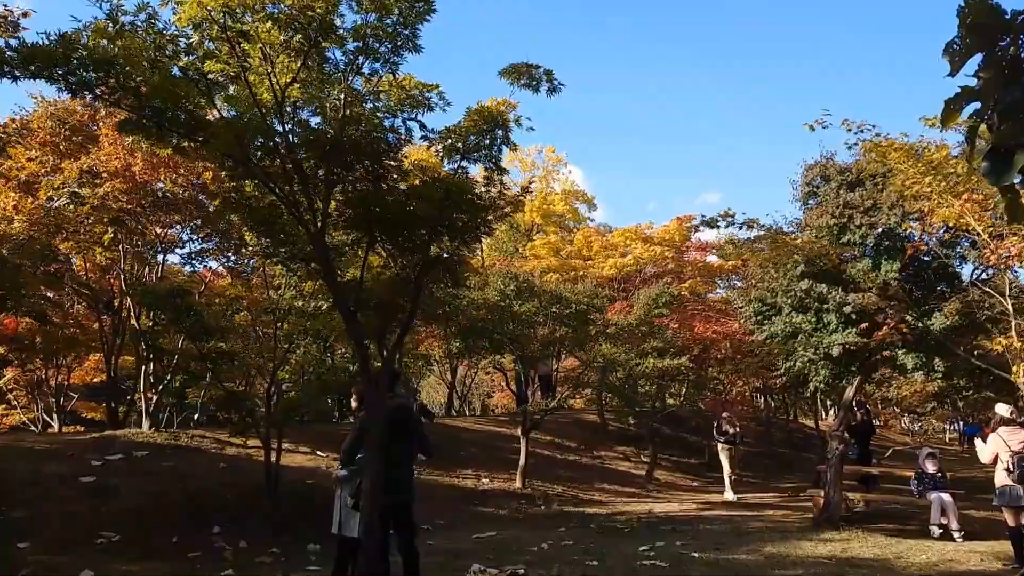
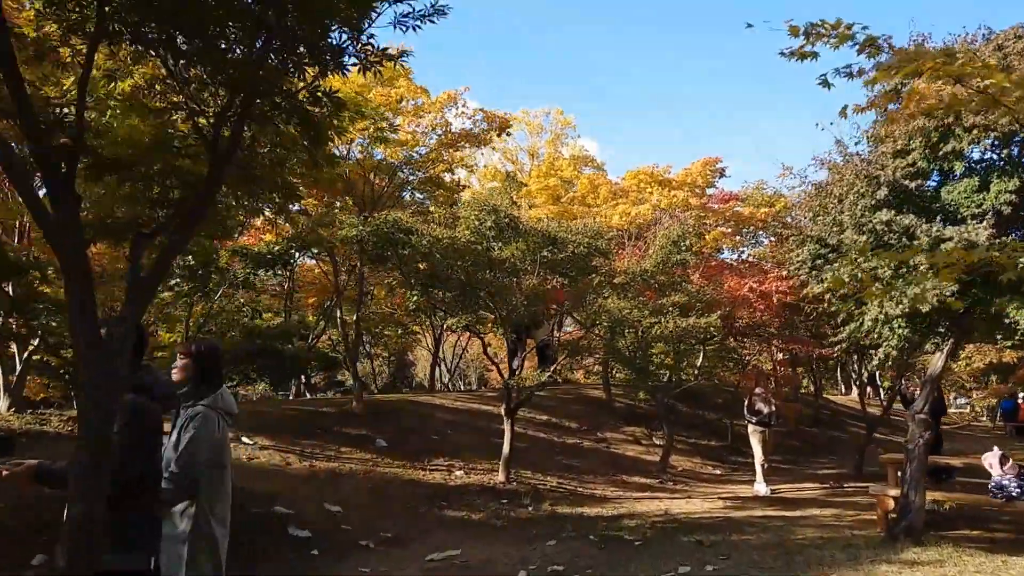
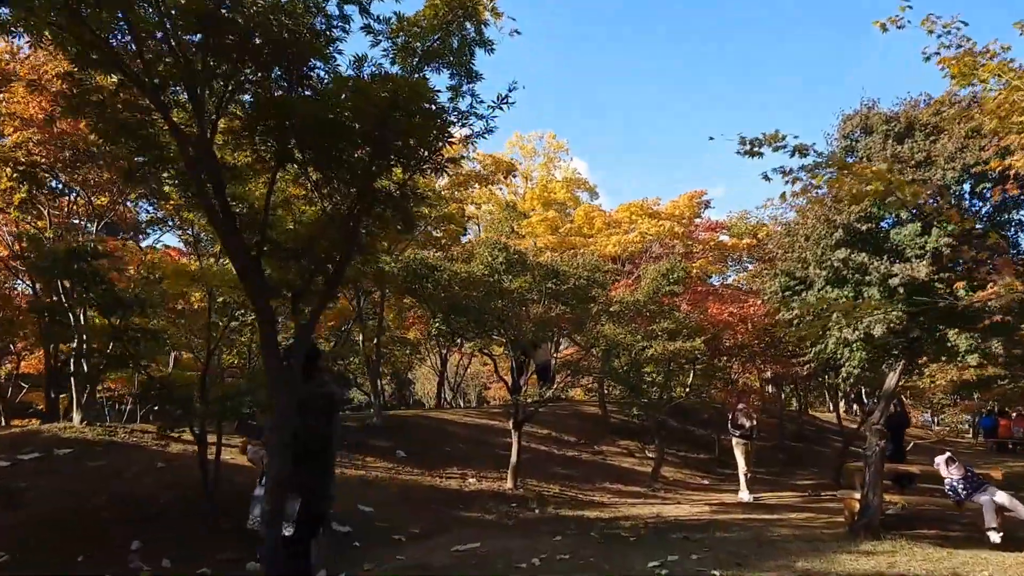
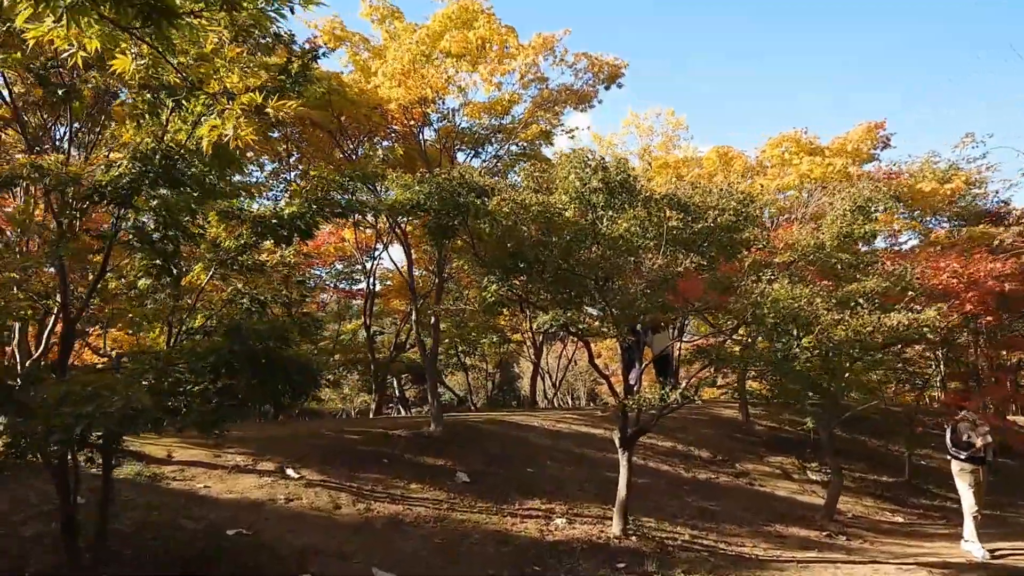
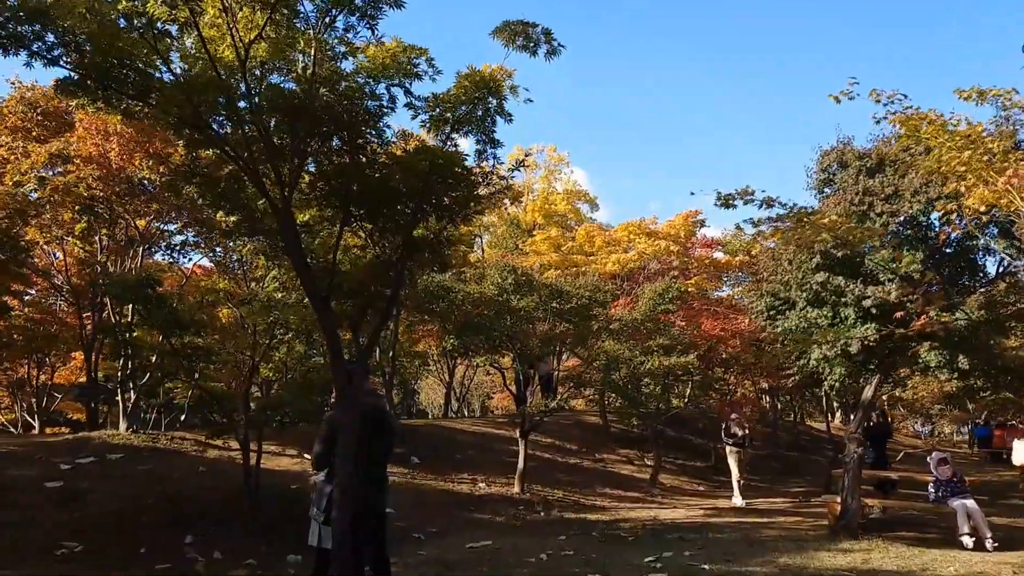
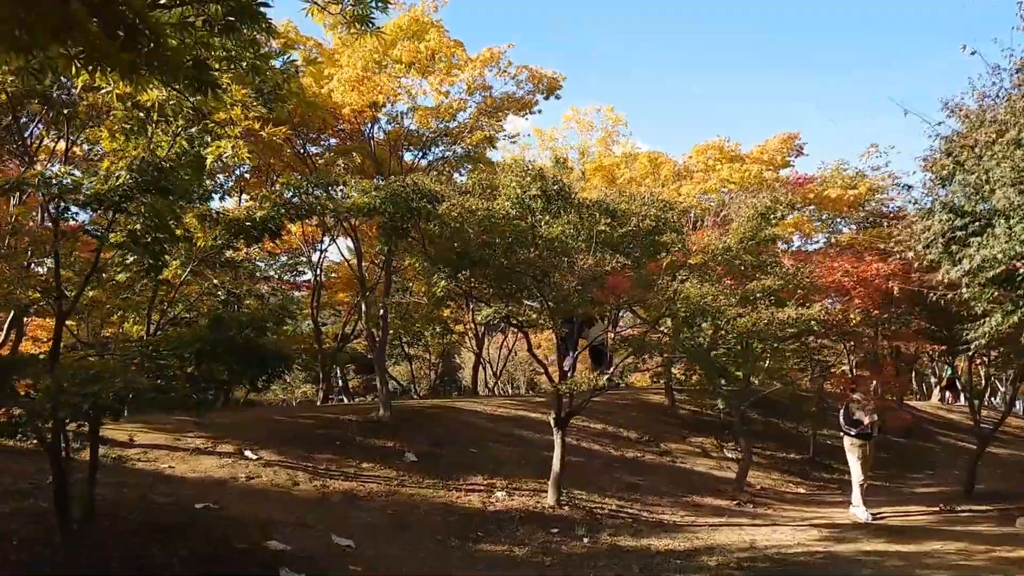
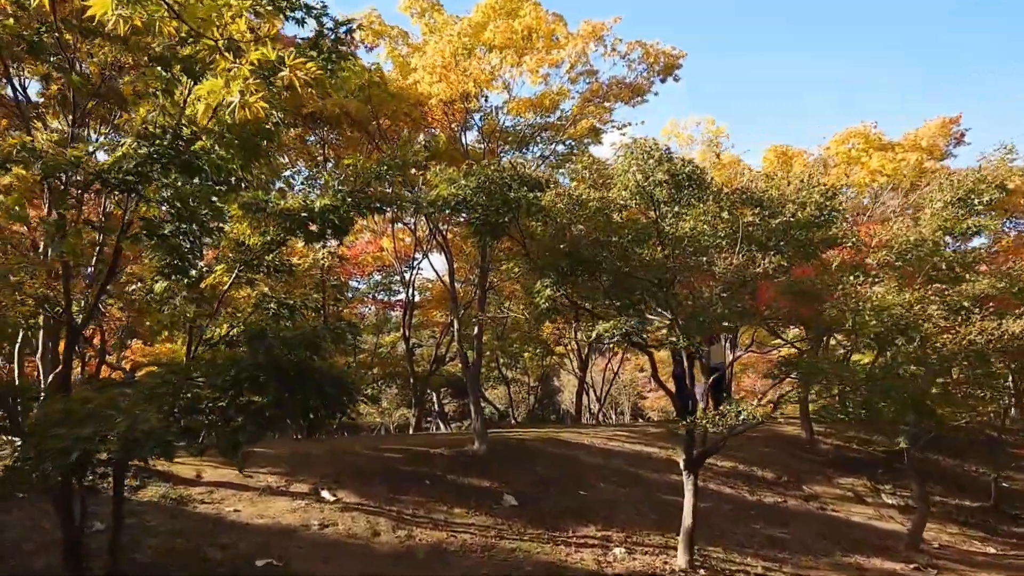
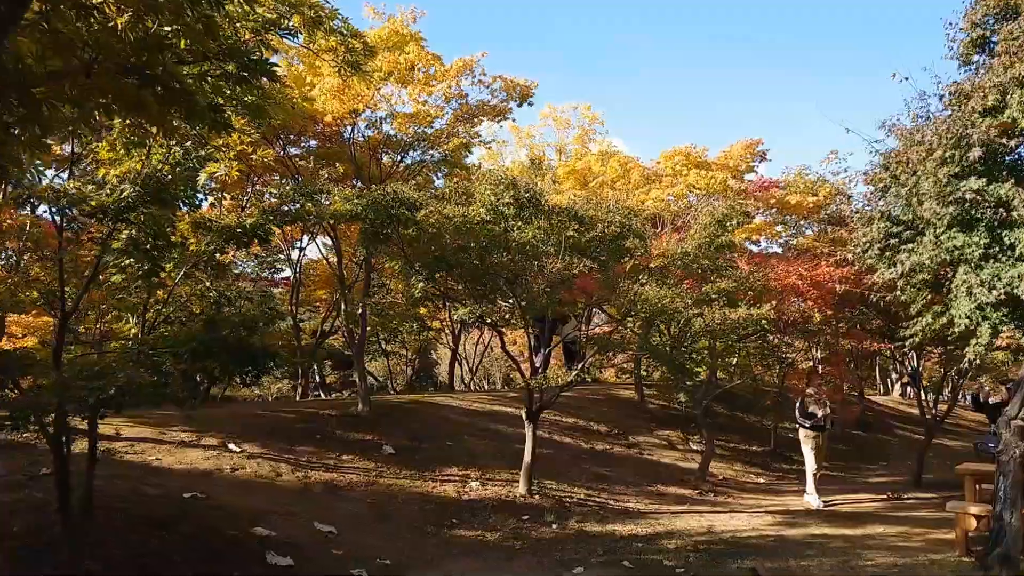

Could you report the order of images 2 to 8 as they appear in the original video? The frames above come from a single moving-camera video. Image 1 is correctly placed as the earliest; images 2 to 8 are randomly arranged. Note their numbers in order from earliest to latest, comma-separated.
5, 3, 2, 8, 6, 4, 7
